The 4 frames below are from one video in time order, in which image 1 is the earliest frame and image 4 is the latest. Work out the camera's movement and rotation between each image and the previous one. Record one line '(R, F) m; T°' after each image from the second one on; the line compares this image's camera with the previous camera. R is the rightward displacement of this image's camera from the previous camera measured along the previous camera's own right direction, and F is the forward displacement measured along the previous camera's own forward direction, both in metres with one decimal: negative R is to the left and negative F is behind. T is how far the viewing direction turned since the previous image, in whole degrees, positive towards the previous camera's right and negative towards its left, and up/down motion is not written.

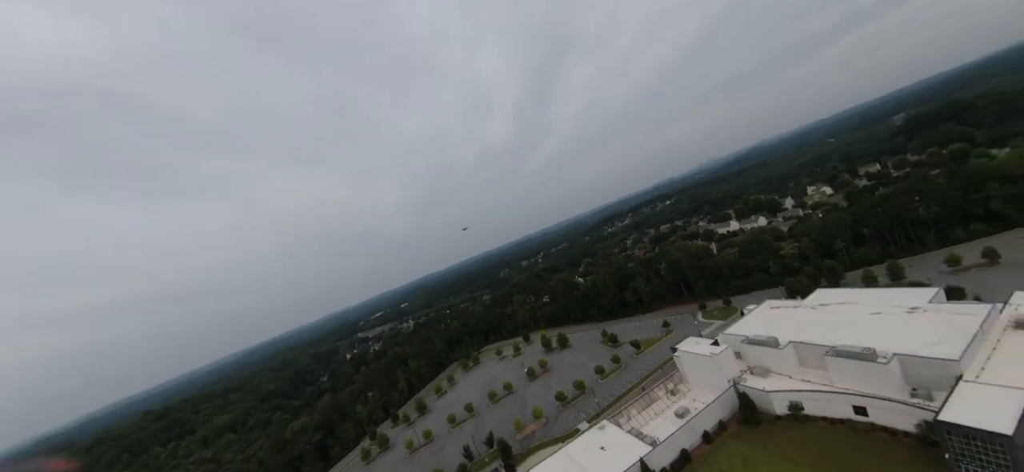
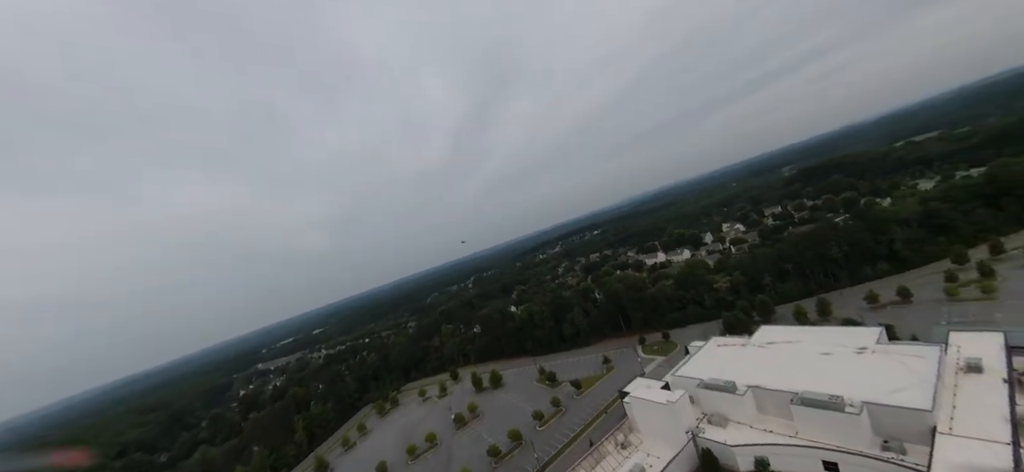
(-0.2, +3.6) m; +10°
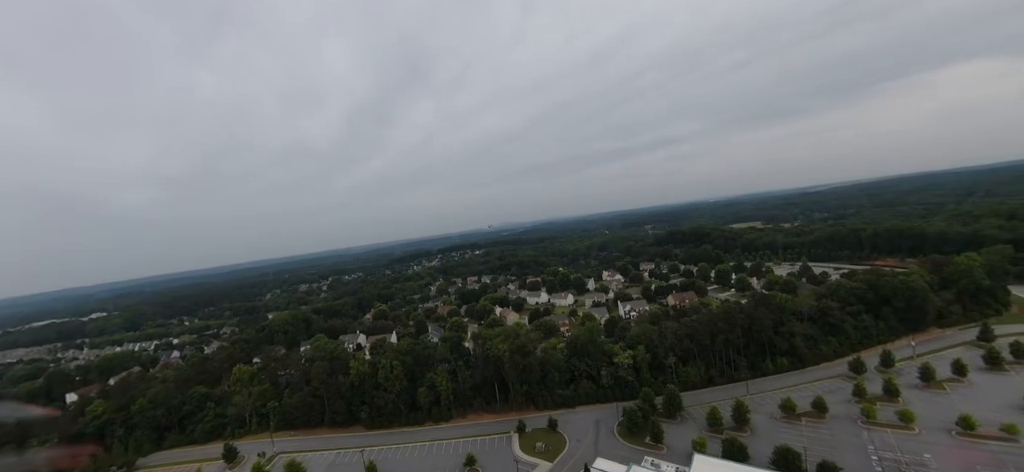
(+1.1, +9.8) m; +18°
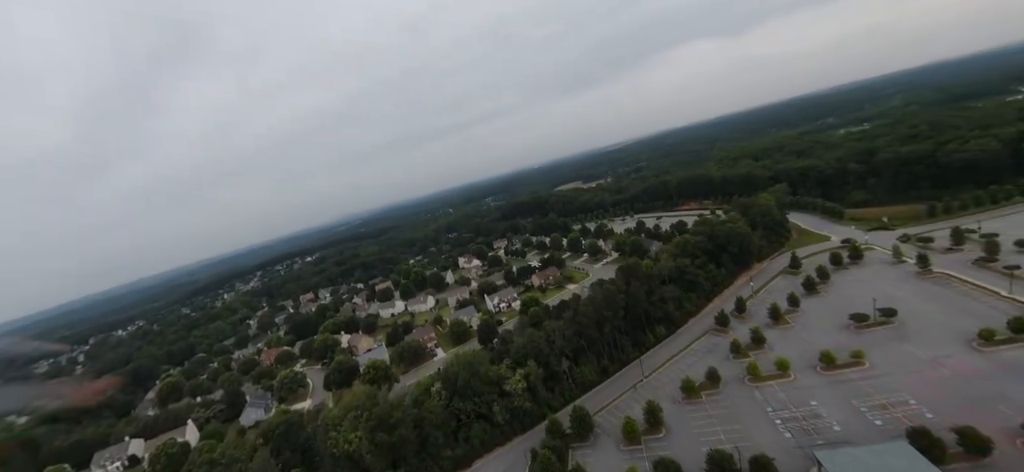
(+0.8, +6.8) m; +23°
